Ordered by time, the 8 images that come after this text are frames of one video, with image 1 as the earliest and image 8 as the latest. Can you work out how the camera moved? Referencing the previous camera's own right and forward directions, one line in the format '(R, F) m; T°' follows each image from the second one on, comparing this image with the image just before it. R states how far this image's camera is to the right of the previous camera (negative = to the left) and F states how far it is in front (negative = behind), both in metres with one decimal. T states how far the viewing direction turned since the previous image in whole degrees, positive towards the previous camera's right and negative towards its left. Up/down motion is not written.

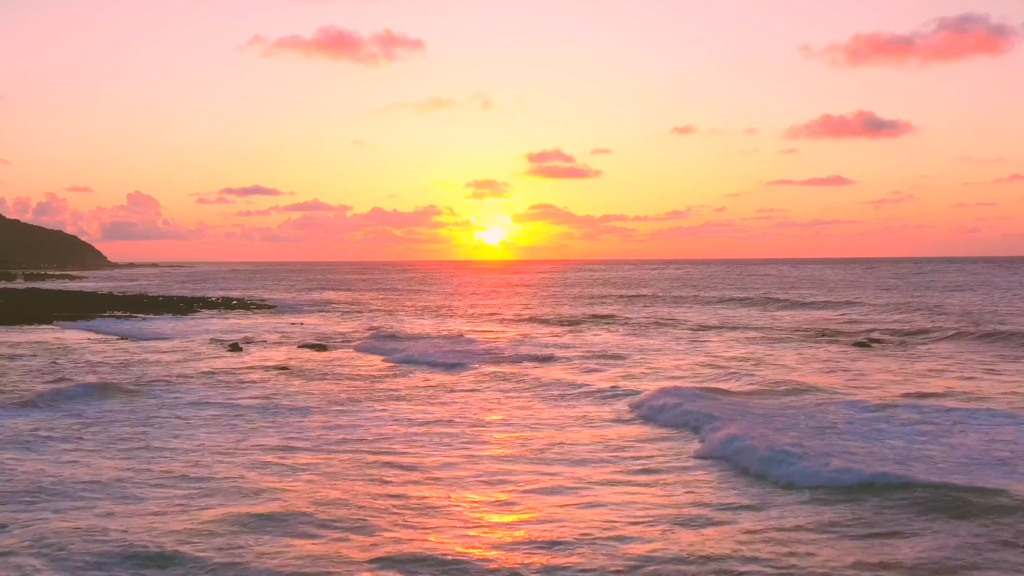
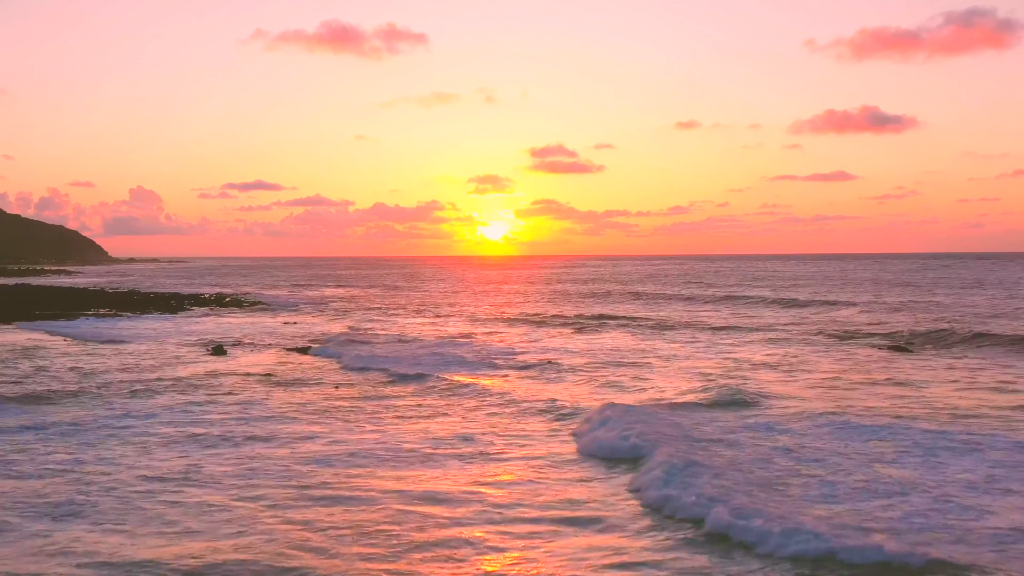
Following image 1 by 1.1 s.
(0.0, +2.2) m; 0°
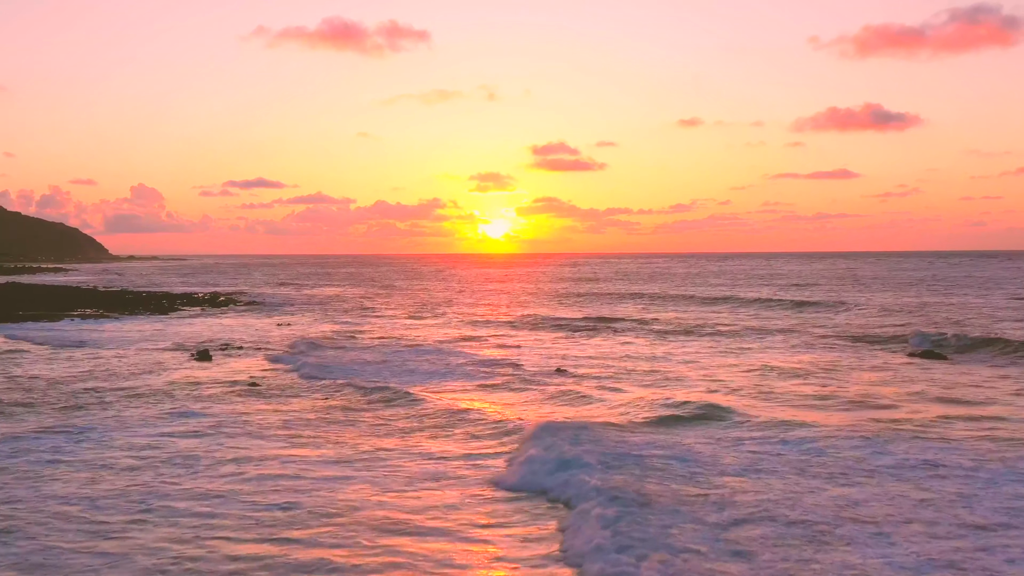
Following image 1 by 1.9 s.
(-0.1, +1.9) m; 0°
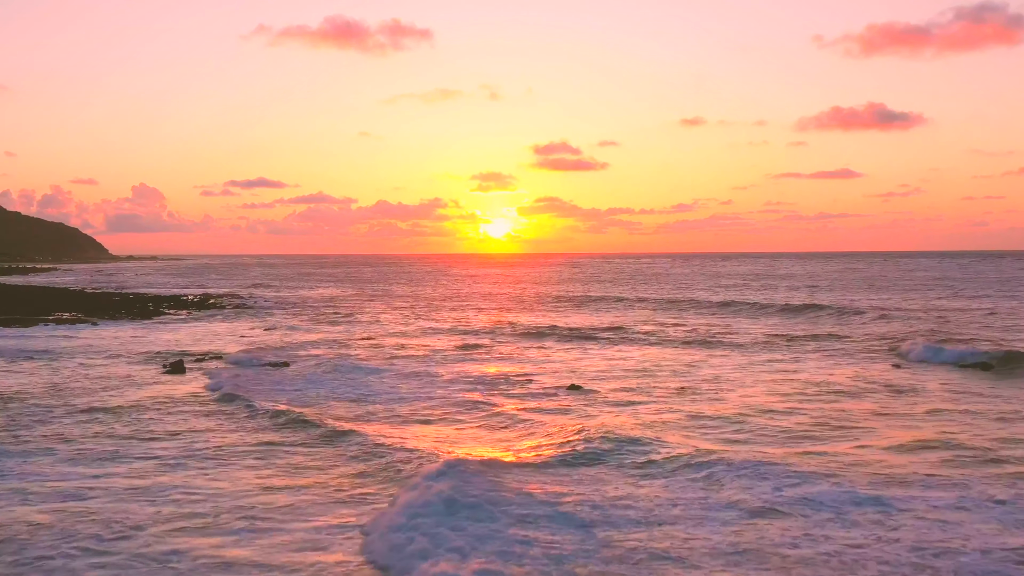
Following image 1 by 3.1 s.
(-0.2, +2.7) m; 0°
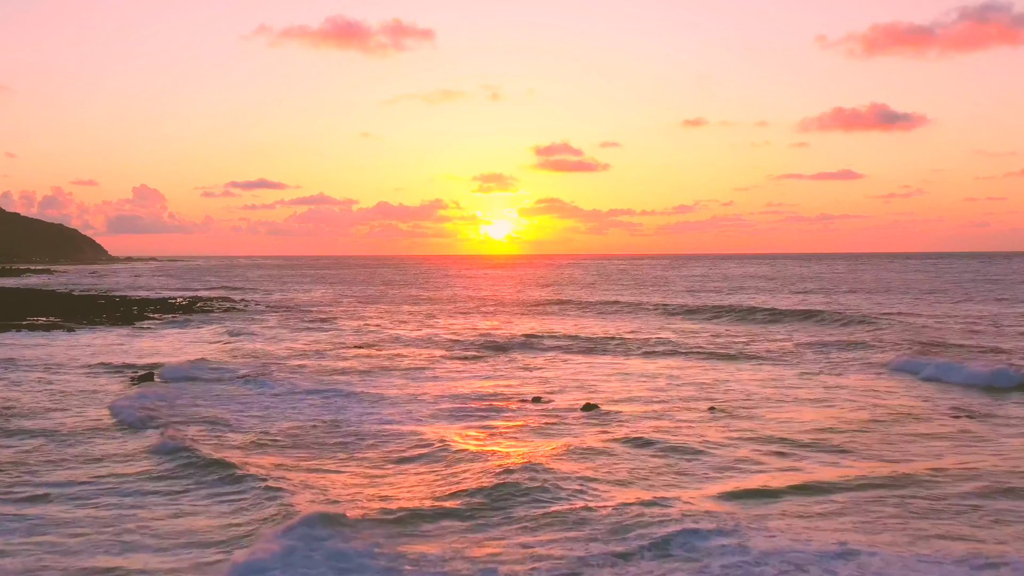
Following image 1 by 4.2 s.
(-0.2, +2.5) m; 0°
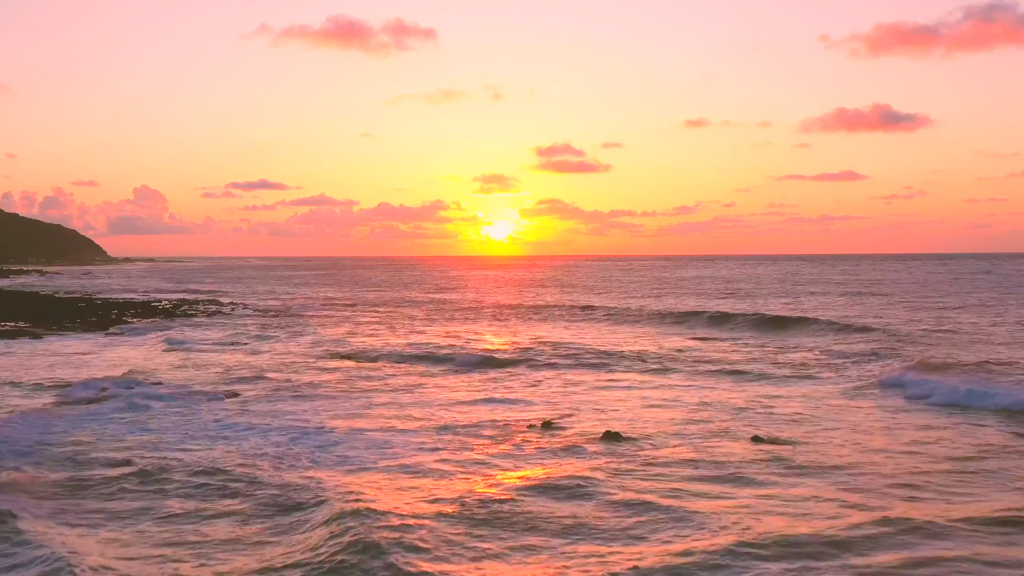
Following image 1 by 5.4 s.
(-0.1, +3.0) m; 0°
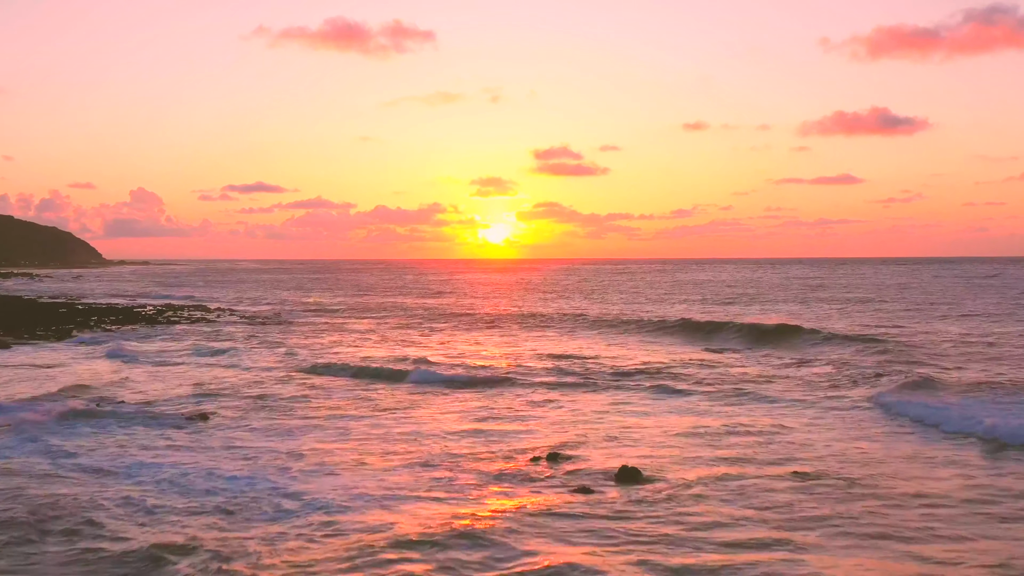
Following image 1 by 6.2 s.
(-0.1, +2.2) m; 0°
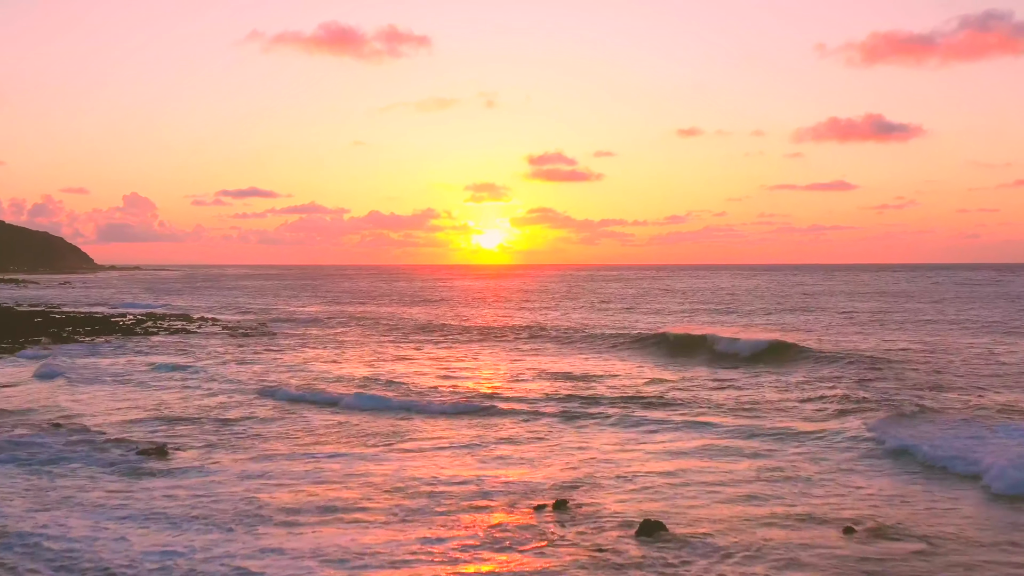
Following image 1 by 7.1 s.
(-0.1, +2.2) m; 0°
